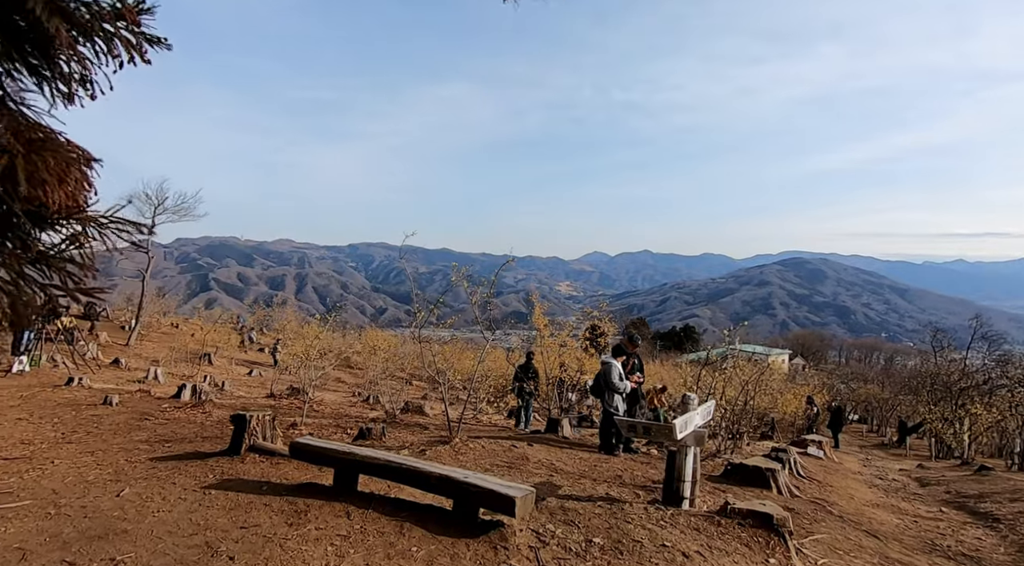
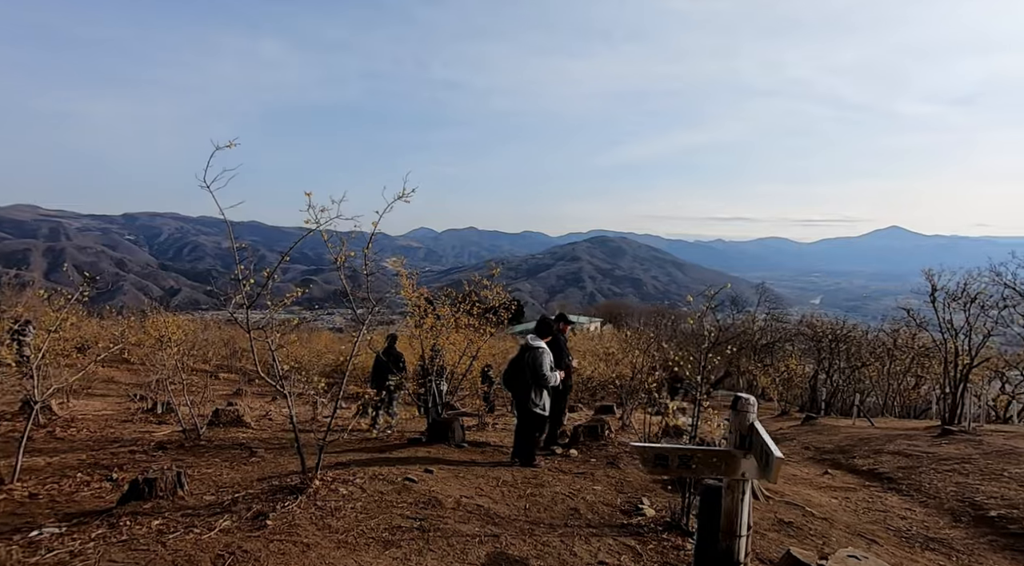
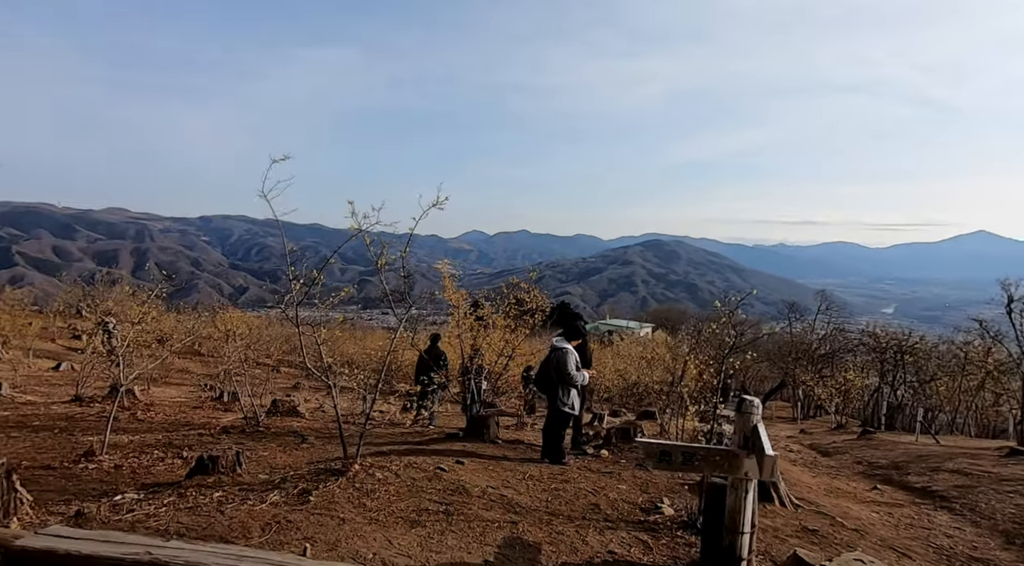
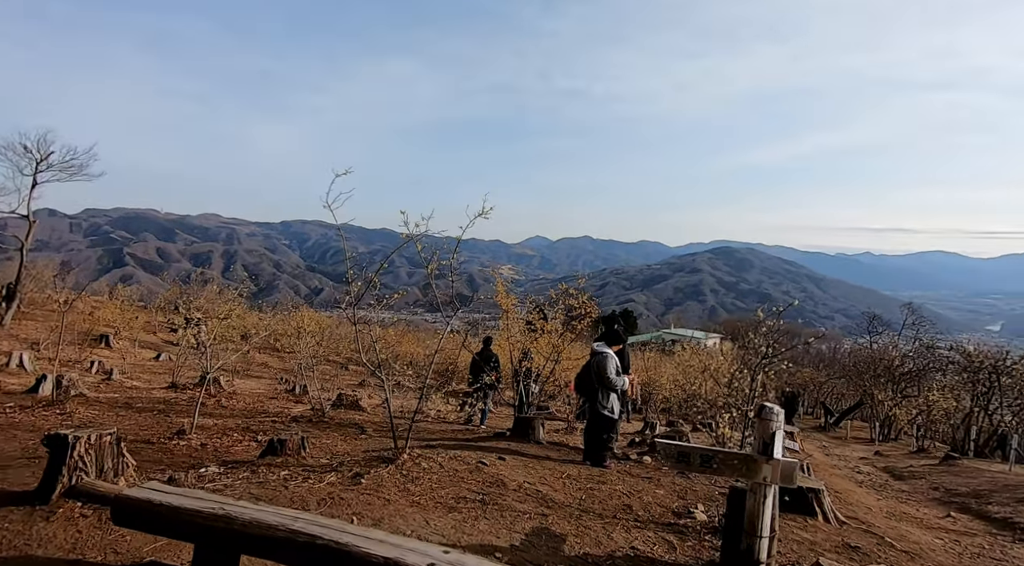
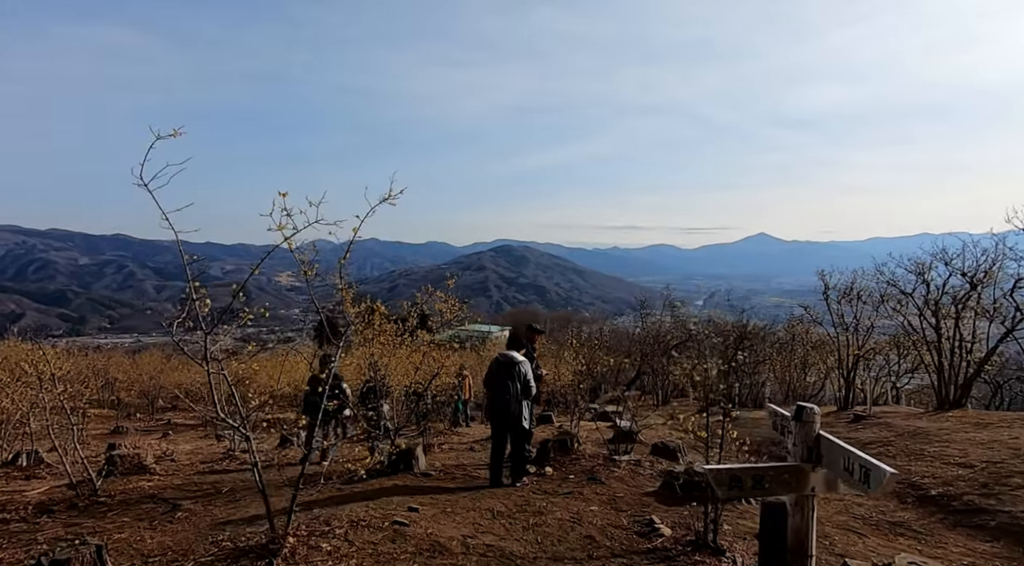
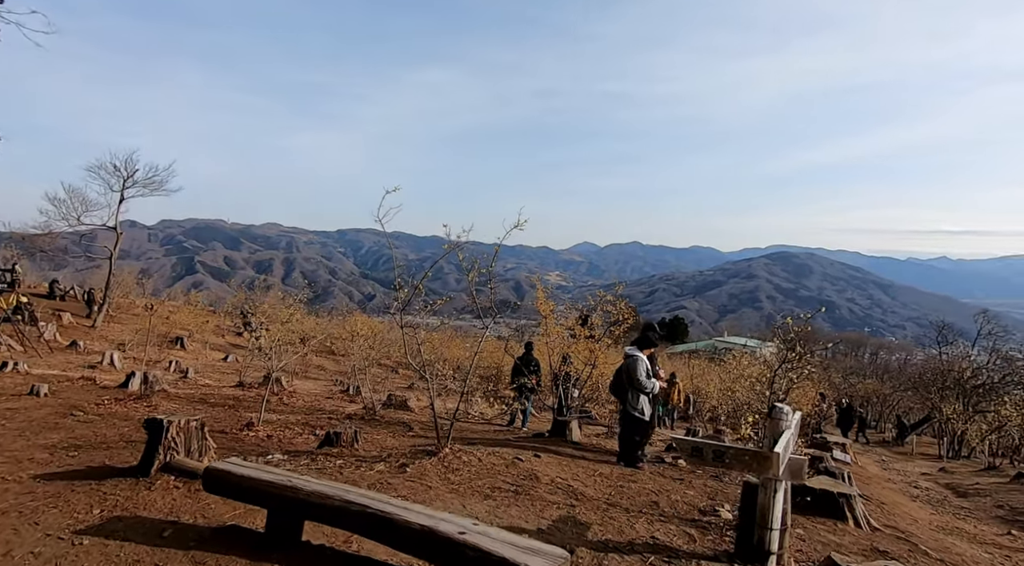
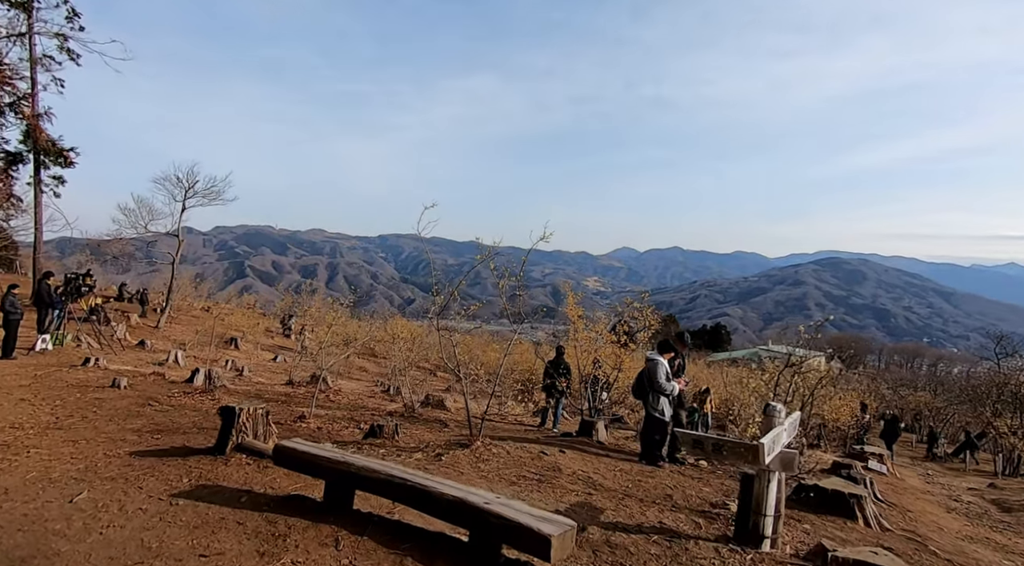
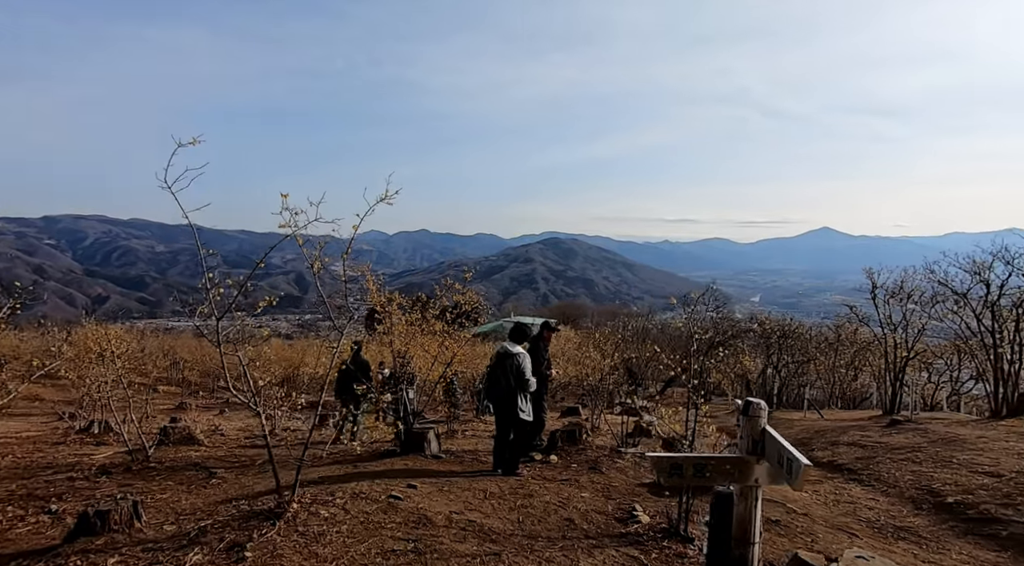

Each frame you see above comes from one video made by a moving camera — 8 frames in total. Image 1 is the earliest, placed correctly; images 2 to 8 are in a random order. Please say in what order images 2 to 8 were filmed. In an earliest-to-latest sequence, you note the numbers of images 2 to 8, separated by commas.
7, 6, 4, 3, 2, 8, 5
